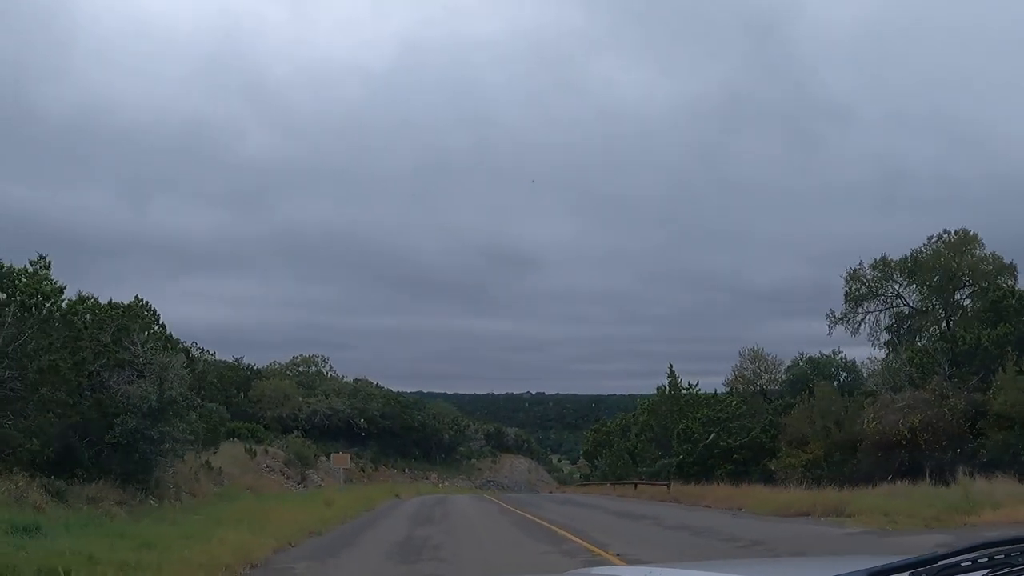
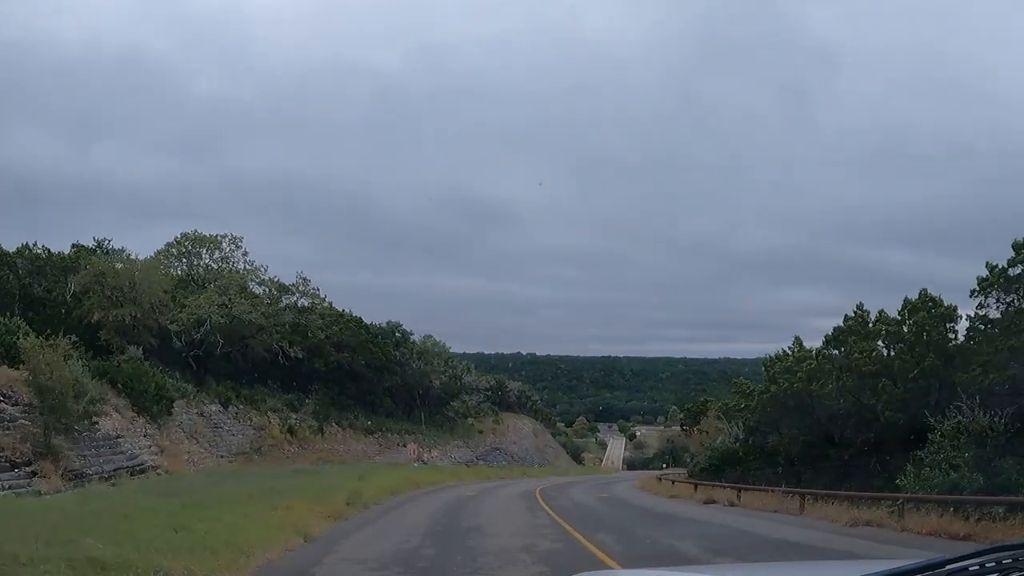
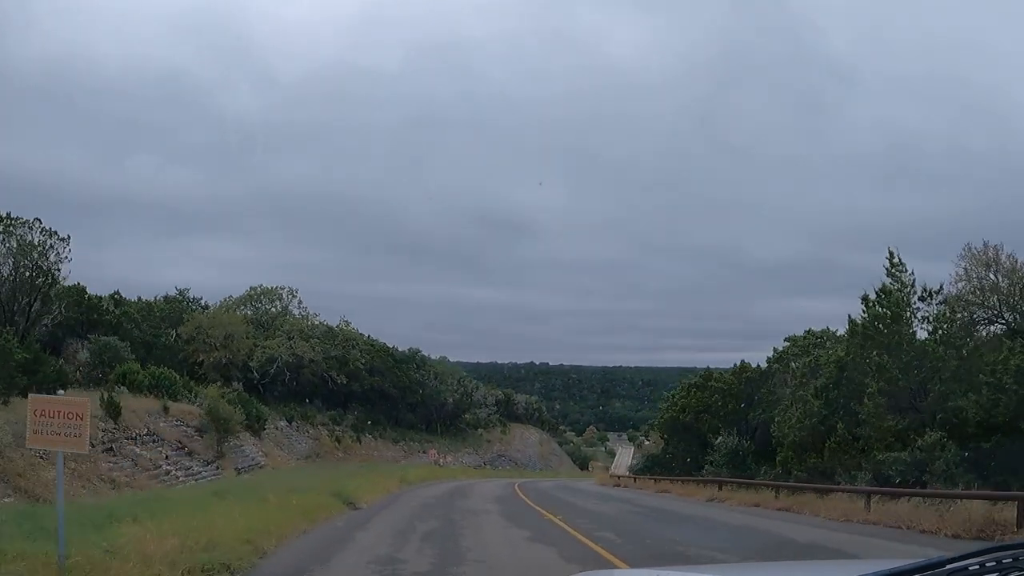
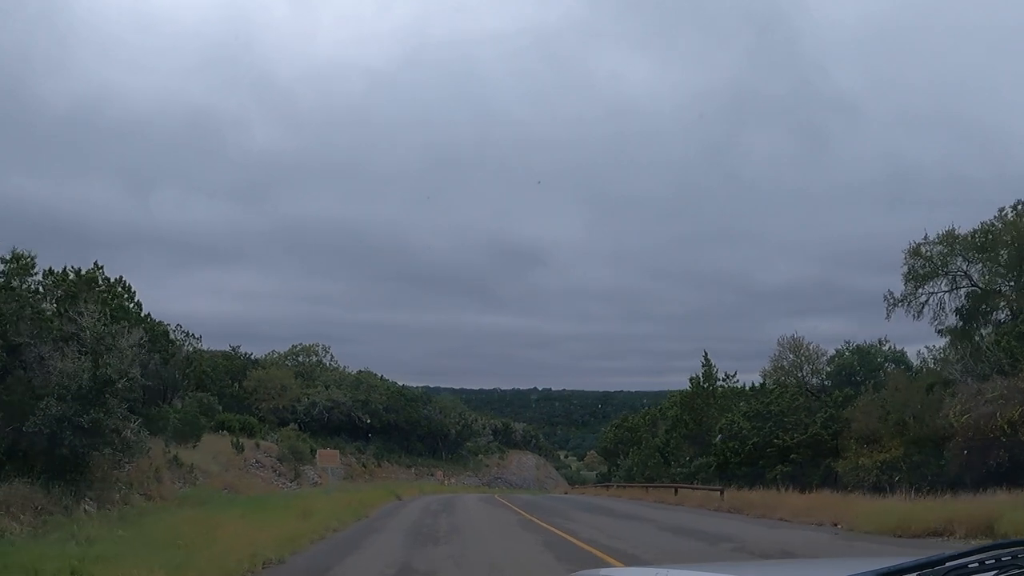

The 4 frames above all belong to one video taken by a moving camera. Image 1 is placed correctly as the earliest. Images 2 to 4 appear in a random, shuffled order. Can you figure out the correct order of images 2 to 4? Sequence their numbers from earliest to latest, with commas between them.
4, 3, 2
